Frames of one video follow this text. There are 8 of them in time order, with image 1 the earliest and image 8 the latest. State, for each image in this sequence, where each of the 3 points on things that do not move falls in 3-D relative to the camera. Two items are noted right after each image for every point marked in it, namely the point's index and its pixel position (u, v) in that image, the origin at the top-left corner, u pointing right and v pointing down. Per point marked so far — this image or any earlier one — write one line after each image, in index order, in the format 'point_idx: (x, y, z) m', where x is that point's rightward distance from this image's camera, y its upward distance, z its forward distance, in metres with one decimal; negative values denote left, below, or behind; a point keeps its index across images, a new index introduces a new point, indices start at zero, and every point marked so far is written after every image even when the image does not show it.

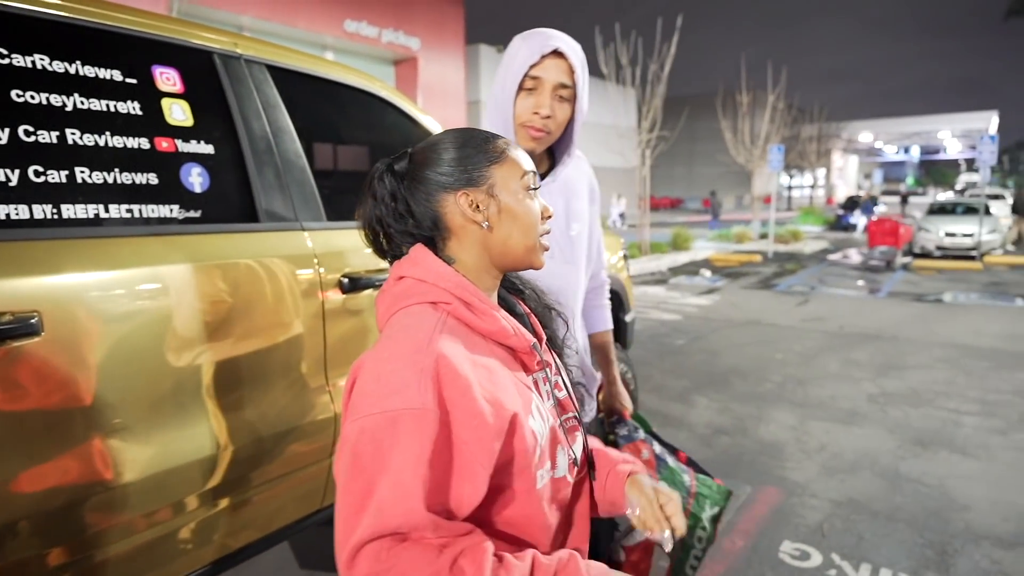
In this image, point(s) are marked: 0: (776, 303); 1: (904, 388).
0: (+4.1, -0.2, +10.6) m
1: (+3.6, -0.9, +6.3) m
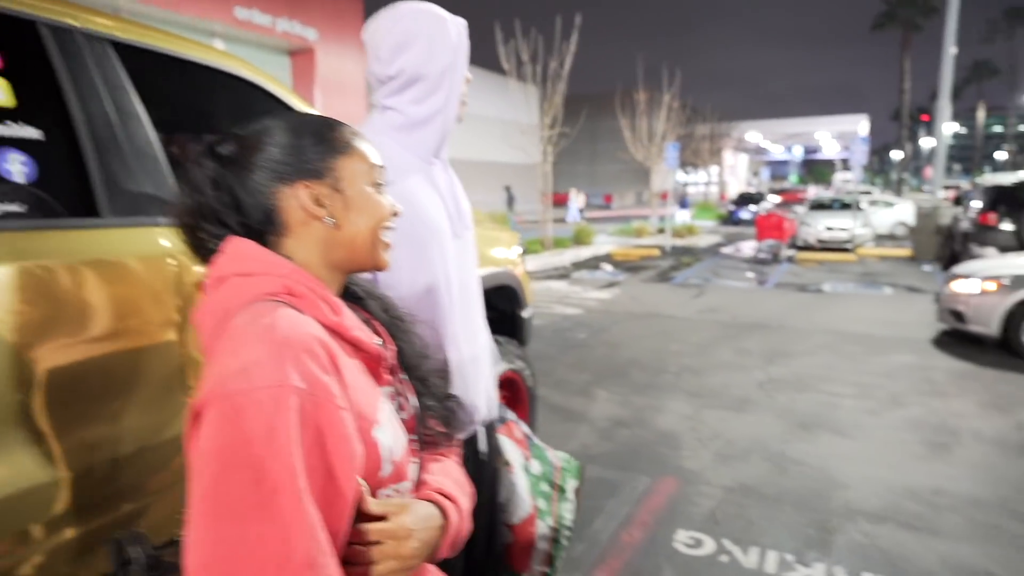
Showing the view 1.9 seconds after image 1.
0: (+2.6, -0.1, +11.0) m
1: (+2.7, -0.8, +6.6) m
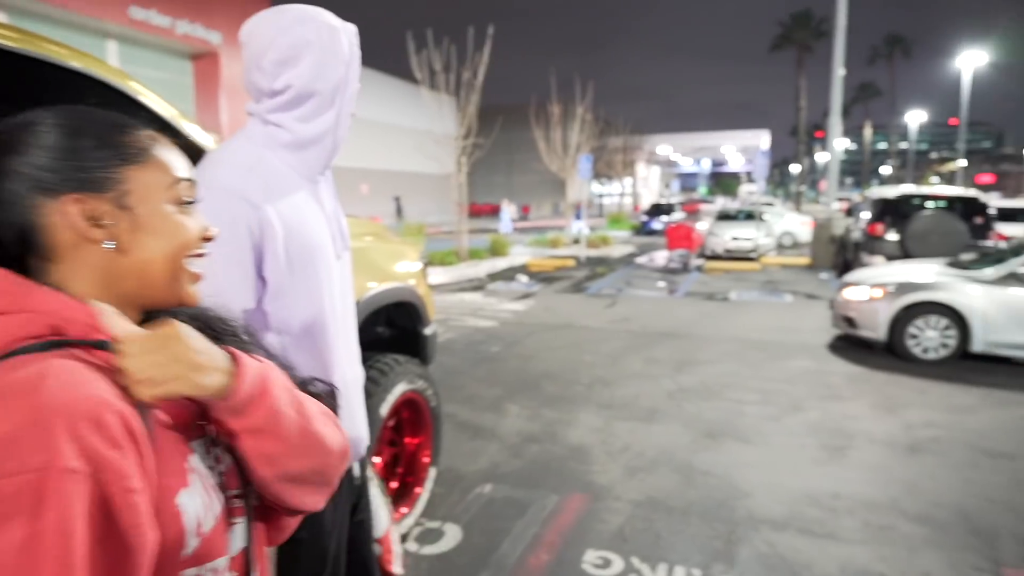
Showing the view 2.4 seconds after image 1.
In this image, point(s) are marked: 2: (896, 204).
0: (+1.2, -0.3, +11.1) m
1: (+1.8, -0.9, +6.7) m
2: (+6.5, +1.4, +11.5) m
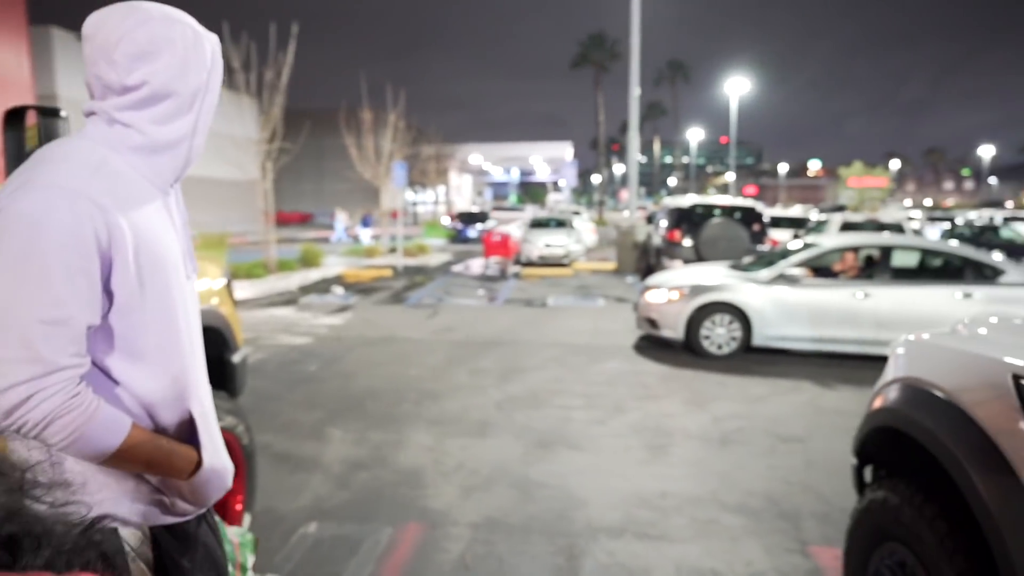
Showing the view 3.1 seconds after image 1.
0: (-1.7, -0.5, +10.8) m
1: (+0.1, -1.0, +6.7) m
2: (+3.3, +1.4, +12.5) m
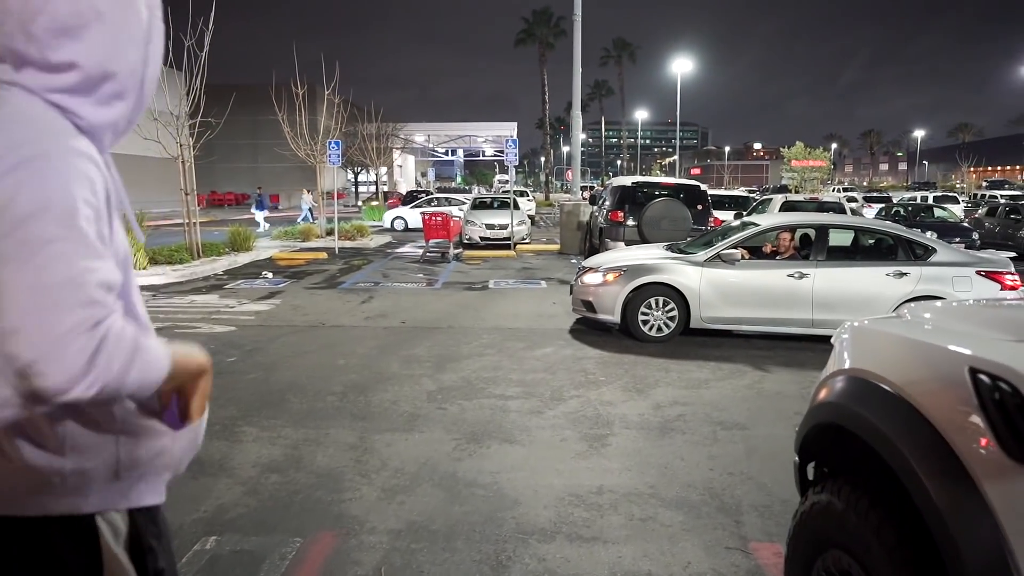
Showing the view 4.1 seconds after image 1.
0: (-2.6, -0.2, +10.3) m
1: (-0.5, -0.9, +6.4) m
2: (+2.2, +1.8, +12.4) m
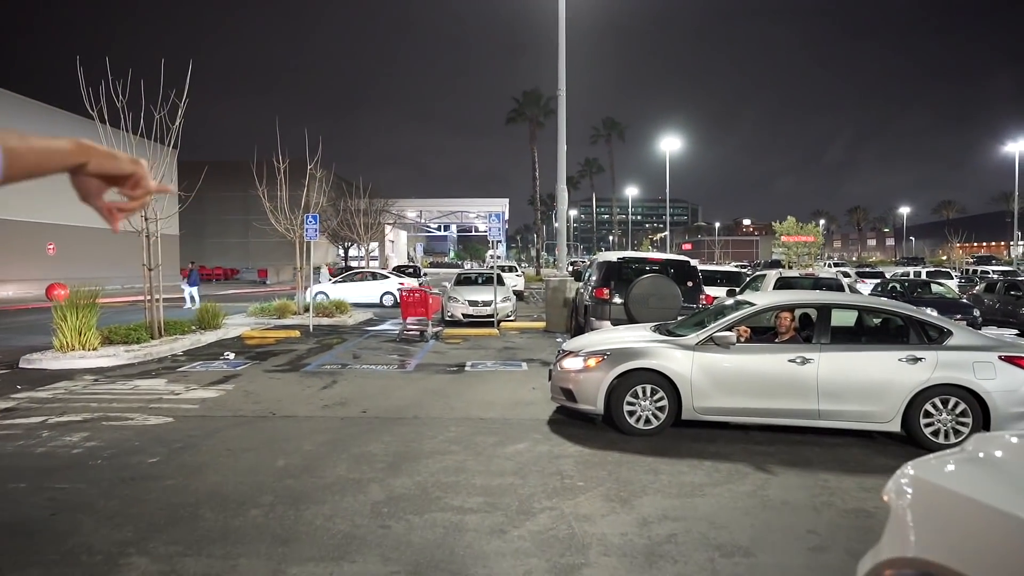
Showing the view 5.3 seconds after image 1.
0: (-2.9, -1.4, +9.4) m
1: (-0.8, -1.6, +5.5) m
2: (+1.8, +0.4, +11.7) m
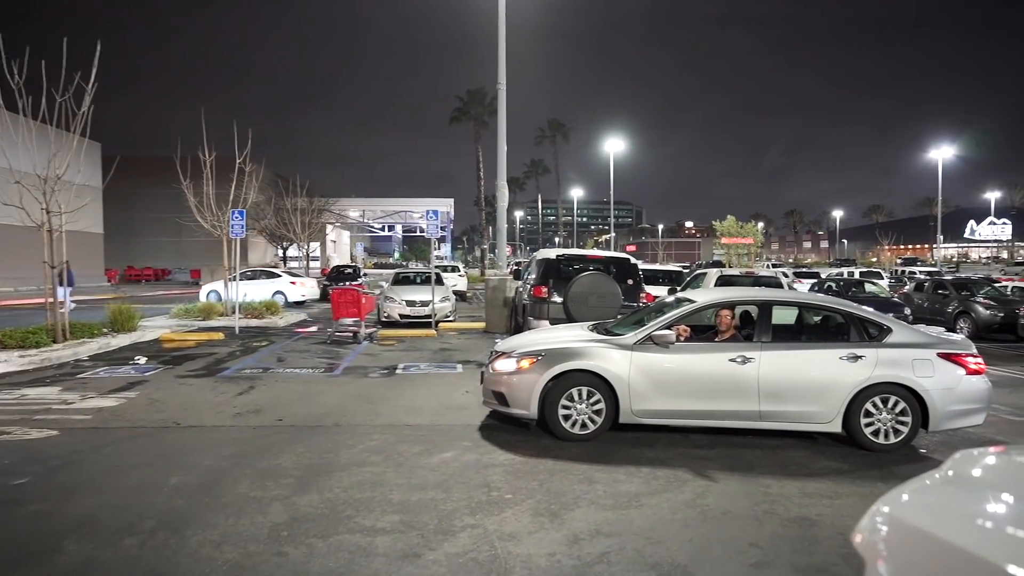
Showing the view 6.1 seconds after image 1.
0: (-3.8, -1.3, +8.6) m
1: (-1.4, -1.6, +4.9) m
2: (+0.7, +0.4, +11.3) m
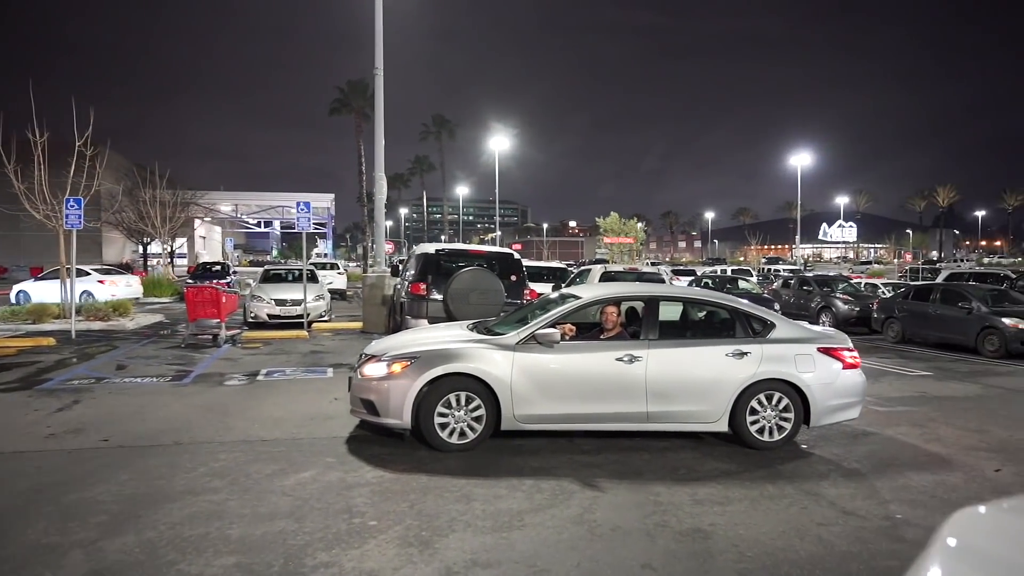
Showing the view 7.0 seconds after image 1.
0: (-5.2, -1.3, +7.3) m
1: (-2.2, -1.5, +4.0) m
2: (-1.2, +0.4, +10.7) m
